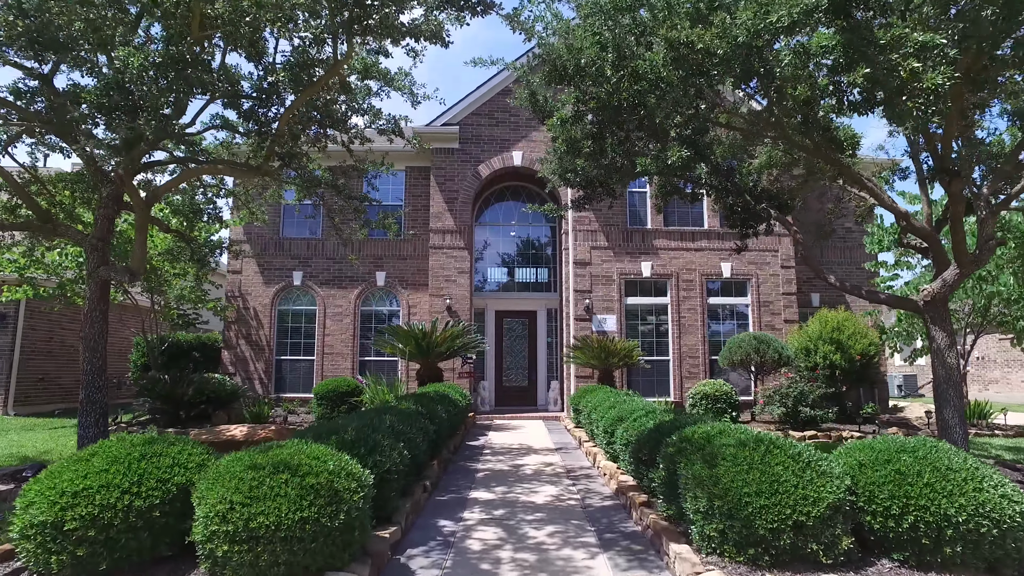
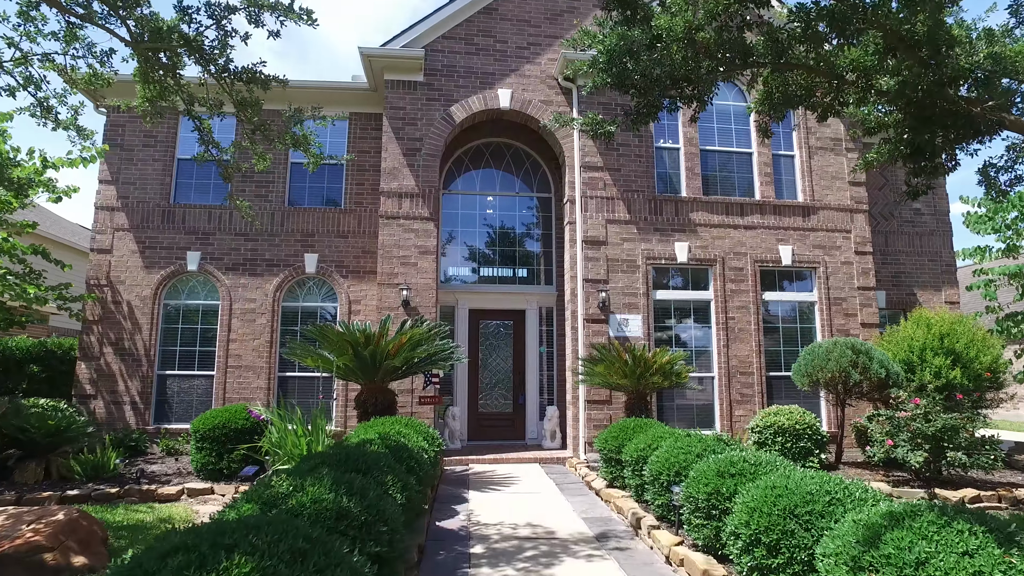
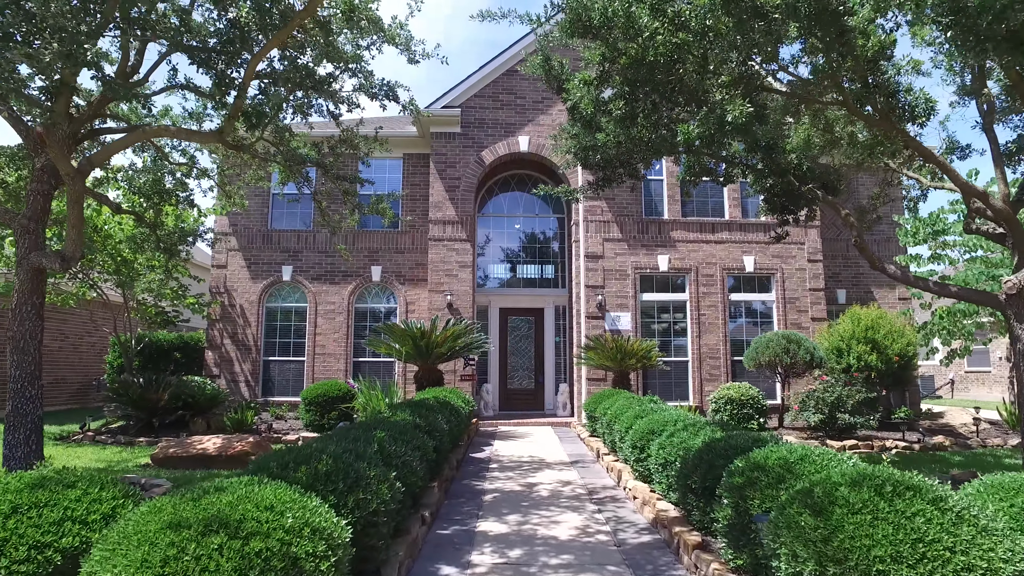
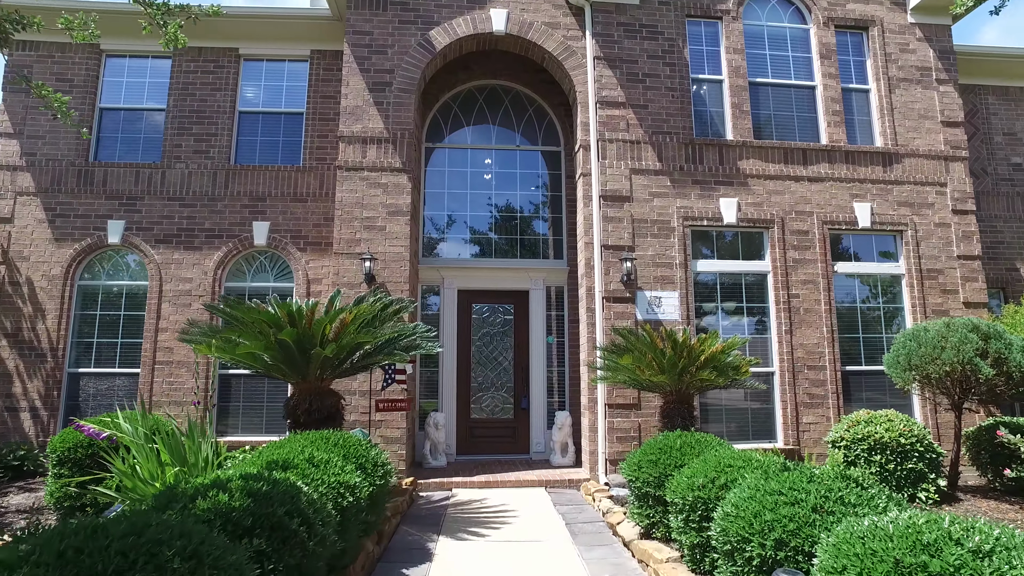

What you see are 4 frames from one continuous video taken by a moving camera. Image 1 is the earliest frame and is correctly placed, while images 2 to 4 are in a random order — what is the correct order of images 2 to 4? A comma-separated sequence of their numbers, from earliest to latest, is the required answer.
3, 2, 4
